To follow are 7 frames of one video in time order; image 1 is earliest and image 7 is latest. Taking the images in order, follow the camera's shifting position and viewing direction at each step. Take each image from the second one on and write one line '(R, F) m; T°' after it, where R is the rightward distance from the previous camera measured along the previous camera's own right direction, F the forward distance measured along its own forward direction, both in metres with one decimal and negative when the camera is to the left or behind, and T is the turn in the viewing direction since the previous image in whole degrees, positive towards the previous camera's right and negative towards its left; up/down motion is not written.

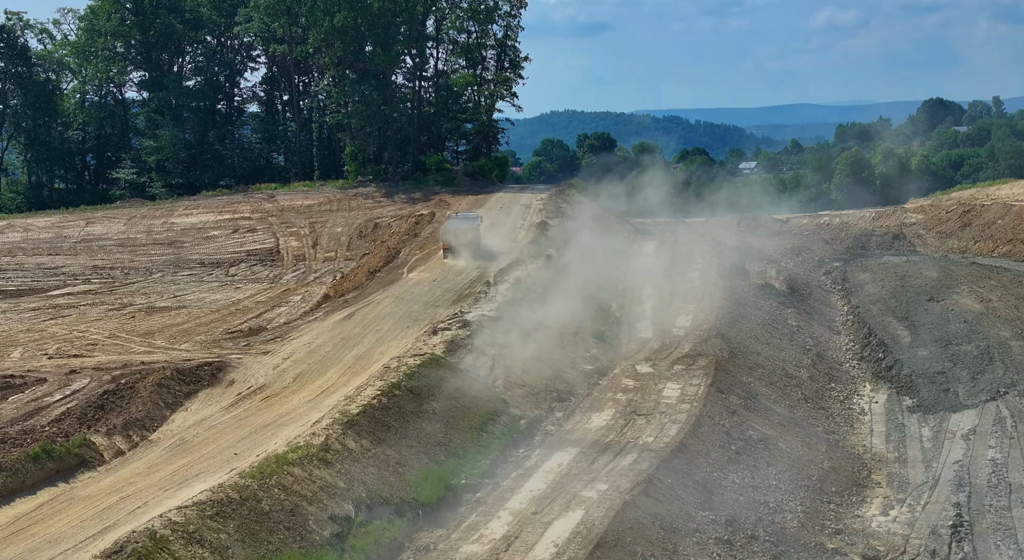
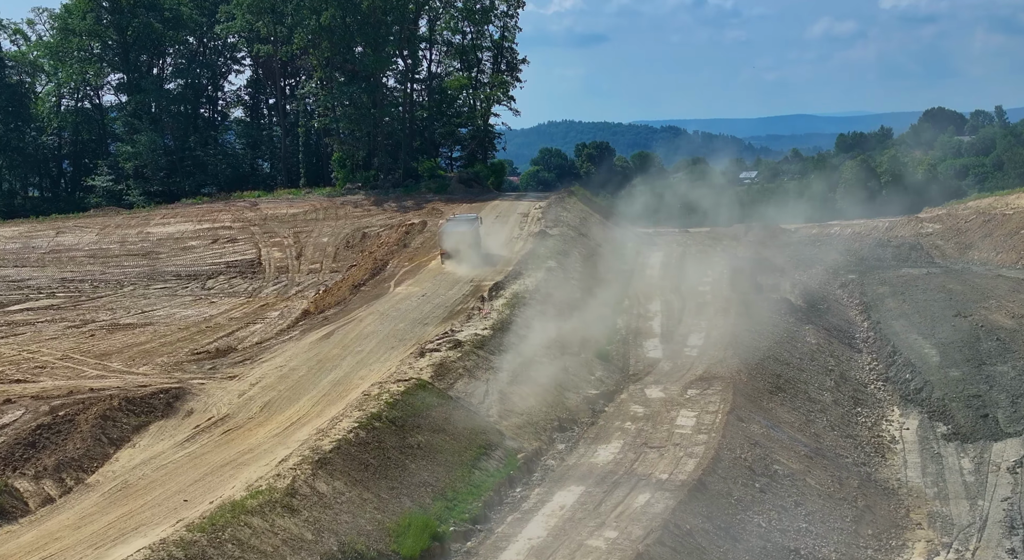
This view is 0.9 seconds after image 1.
(0.0, +2.8) m; 0°
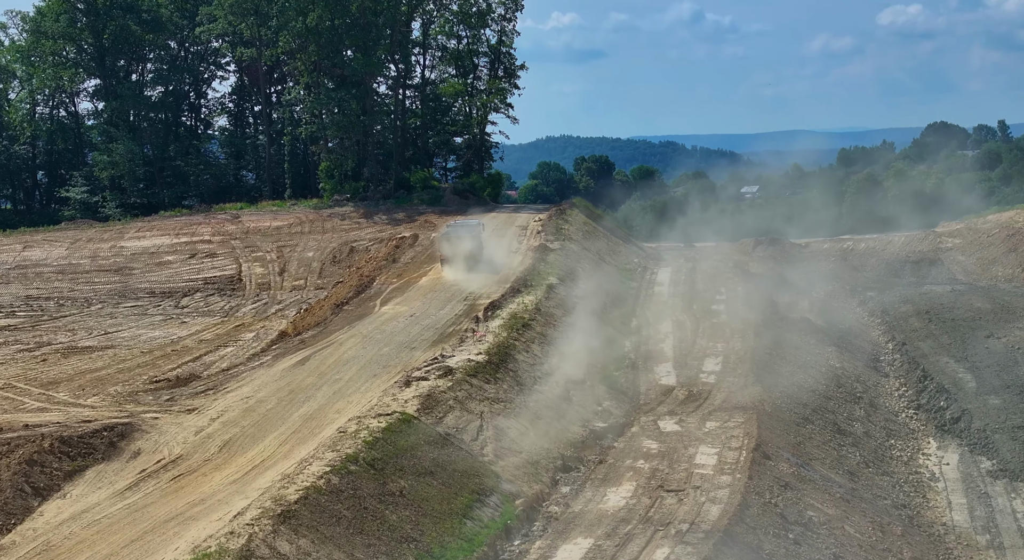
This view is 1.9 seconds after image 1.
(0.0, +2.8) m; 0°
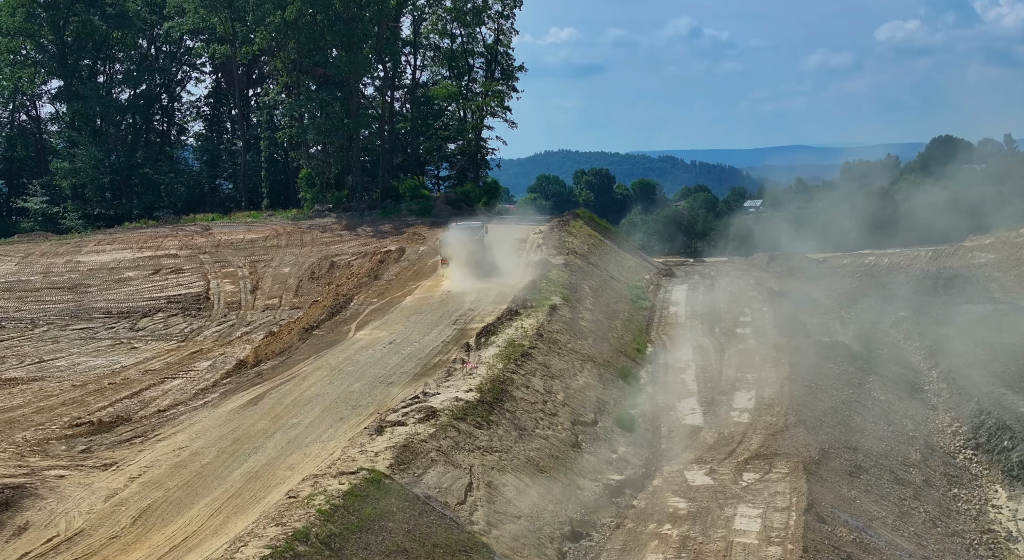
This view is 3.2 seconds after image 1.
(0.0, +4.0) m; 0°
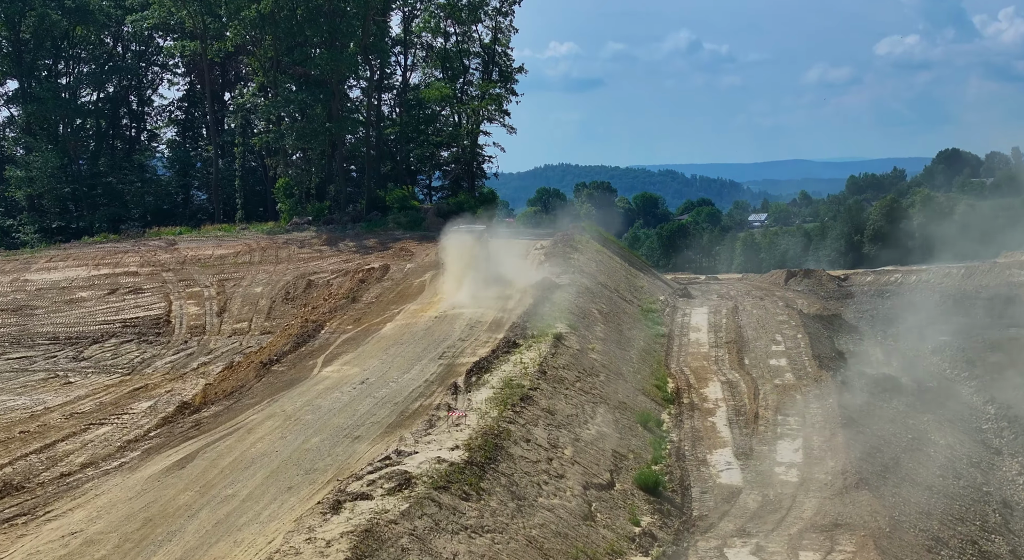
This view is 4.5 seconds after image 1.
(0.0, +4.0) m; 0°
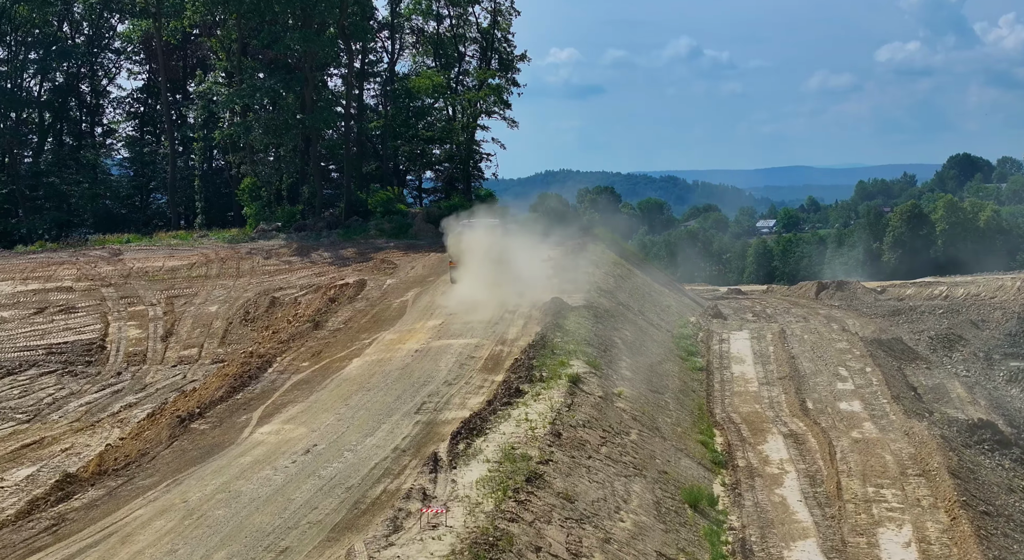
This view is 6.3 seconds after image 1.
(0.0, +5.3) m; 0°
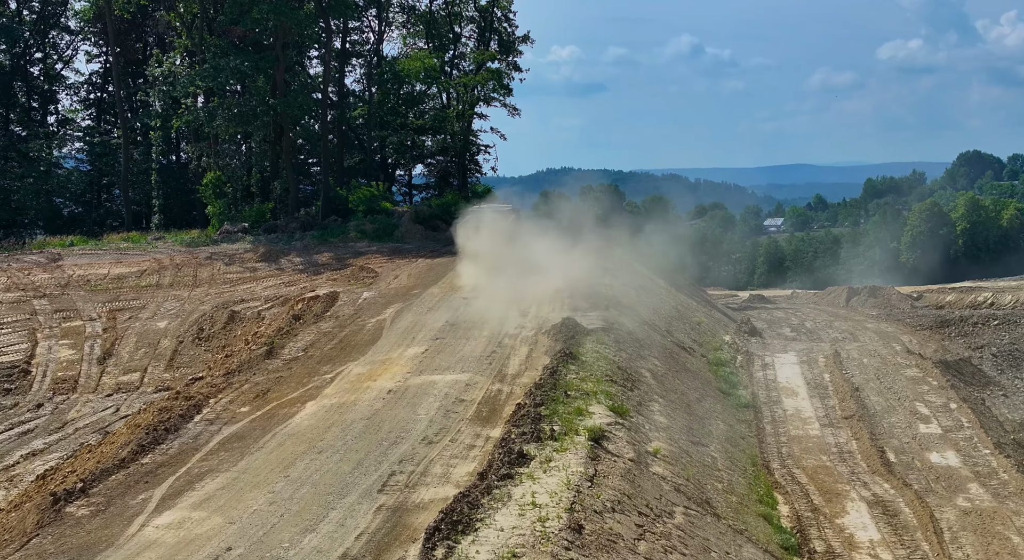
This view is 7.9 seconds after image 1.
(0.0, +4.3) m; 0°
